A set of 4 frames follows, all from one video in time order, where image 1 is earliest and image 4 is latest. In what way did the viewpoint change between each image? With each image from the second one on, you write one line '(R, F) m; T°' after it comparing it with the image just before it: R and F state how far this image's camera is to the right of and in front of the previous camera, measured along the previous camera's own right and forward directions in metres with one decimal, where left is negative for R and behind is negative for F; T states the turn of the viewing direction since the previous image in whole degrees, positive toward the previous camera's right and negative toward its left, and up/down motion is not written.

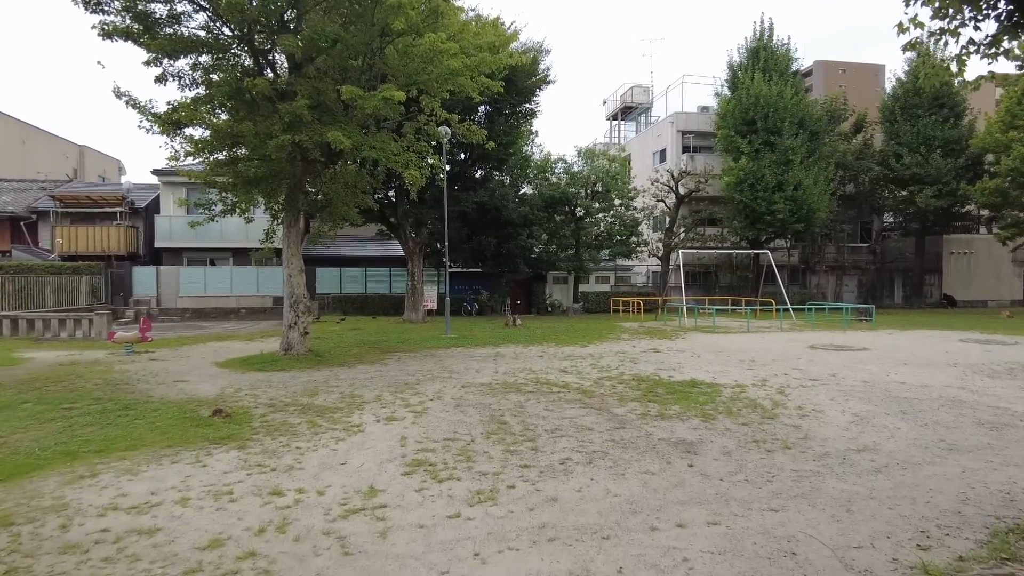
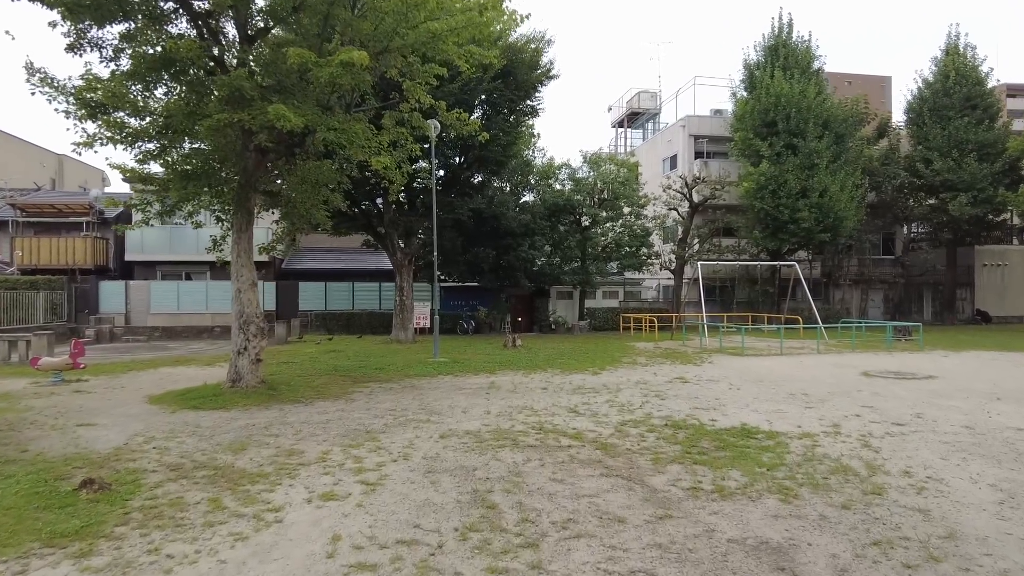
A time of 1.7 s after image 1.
(+0.1, +2.2) m; 0°
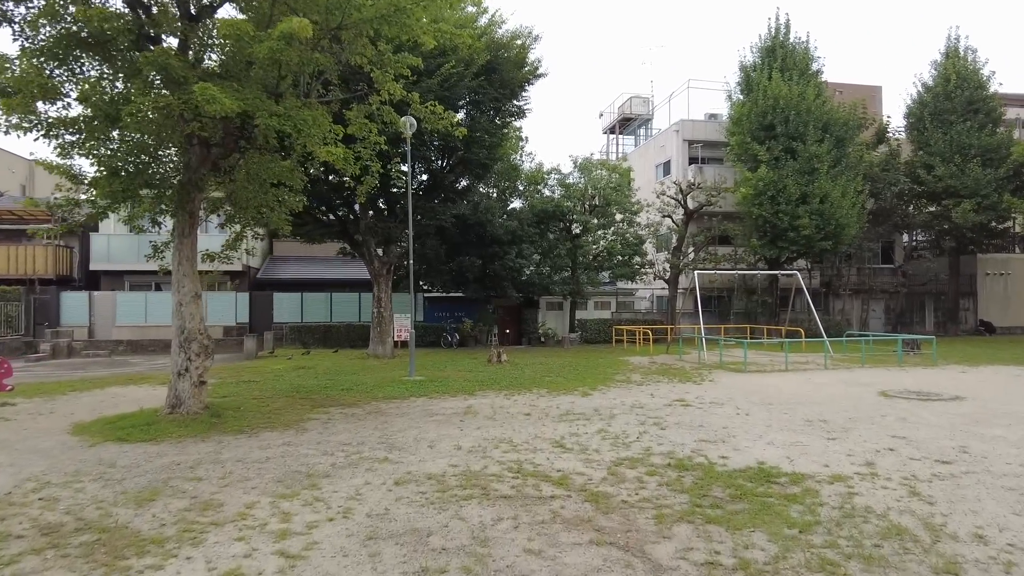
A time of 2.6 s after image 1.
(+0.2, +1.2) m; +1°
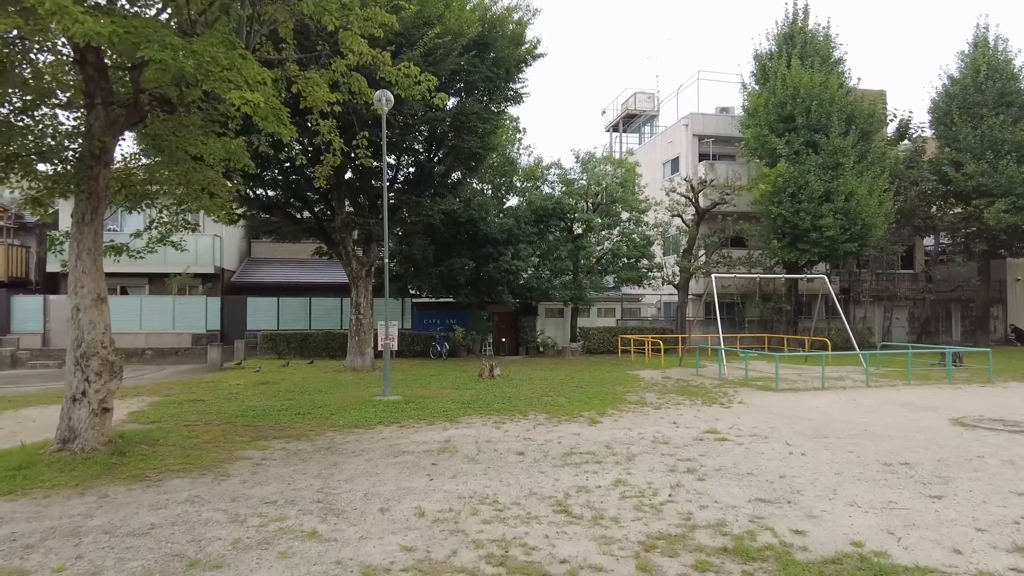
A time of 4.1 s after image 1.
(+0.1, +2.0) m; 0°
